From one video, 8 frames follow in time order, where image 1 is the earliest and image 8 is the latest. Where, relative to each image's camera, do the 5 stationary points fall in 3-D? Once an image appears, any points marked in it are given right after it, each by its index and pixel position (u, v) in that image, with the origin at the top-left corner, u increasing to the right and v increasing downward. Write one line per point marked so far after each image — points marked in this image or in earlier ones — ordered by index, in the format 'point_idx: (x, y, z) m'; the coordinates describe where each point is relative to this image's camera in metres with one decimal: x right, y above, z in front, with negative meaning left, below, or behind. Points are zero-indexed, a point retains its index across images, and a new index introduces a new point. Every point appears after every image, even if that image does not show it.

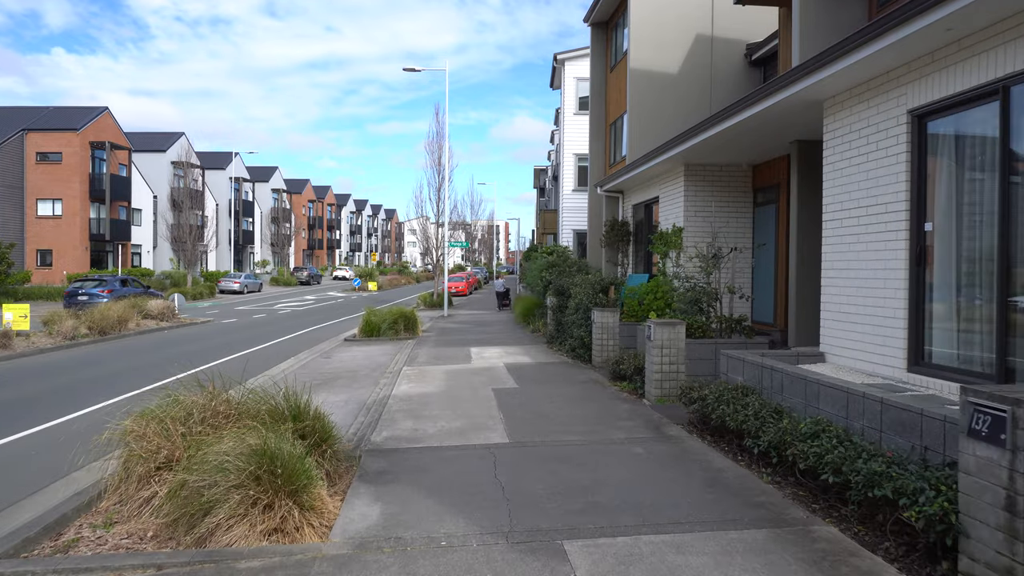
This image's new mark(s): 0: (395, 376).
0: (-2.1, -1.6, +12.5) m
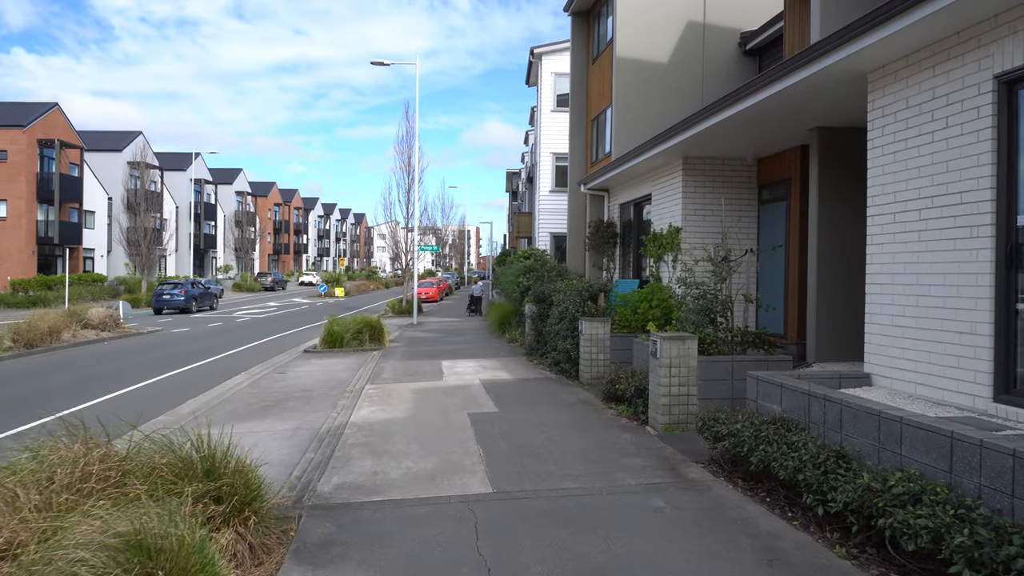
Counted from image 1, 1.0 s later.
0: (-2.4, -1.7, +10.9) m
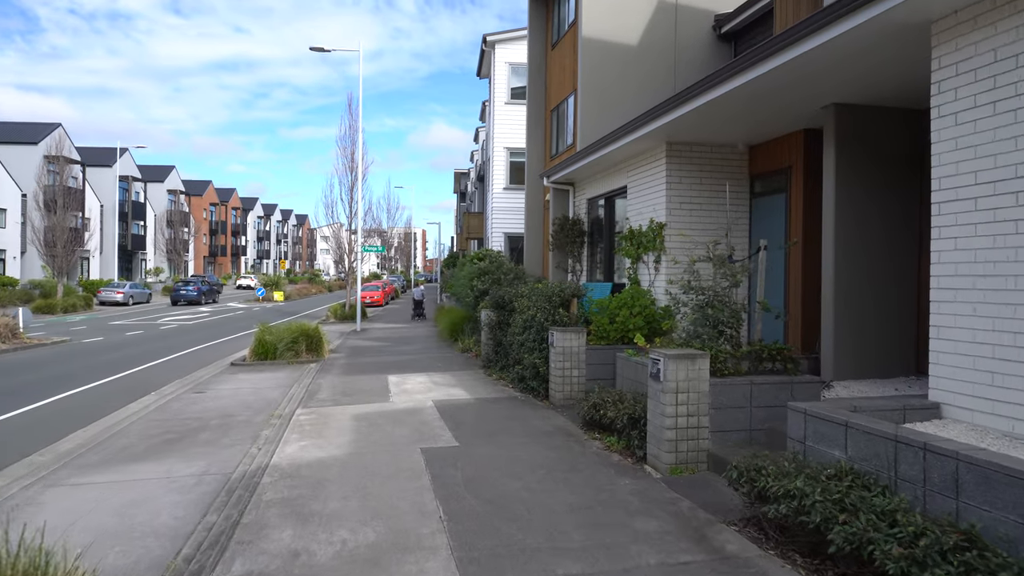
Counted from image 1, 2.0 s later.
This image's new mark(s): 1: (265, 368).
0: (-2.9, -1.8, +9.0) m
1: (-5.6, -1.8, +16.0) m
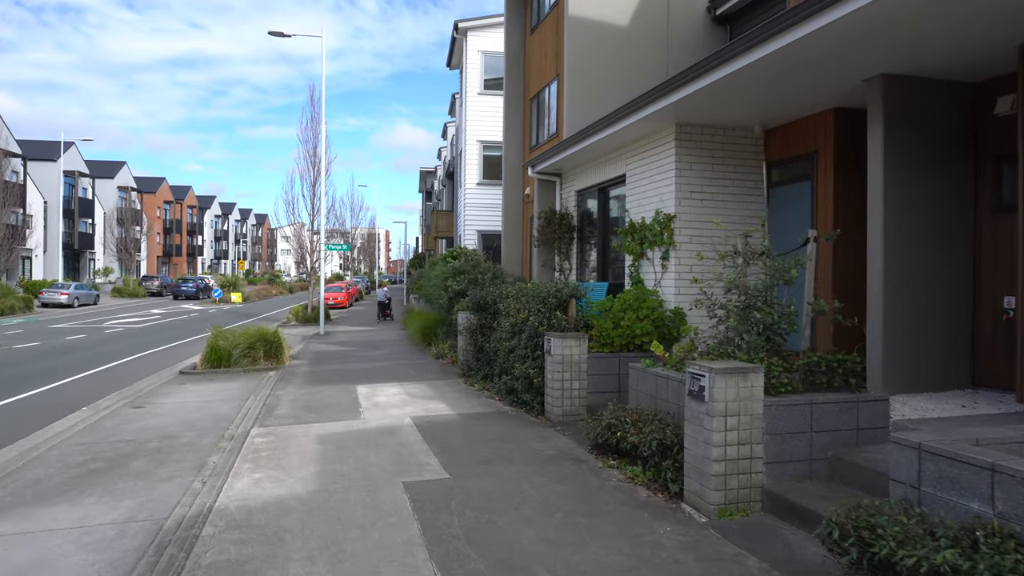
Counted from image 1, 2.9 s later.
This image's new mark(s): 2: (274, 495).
0: (-3.0, -1.8, +7.6) m
1: (-6.1, -1.8, +14.4) m
2: (-2.0, -1.7, +5.8) m
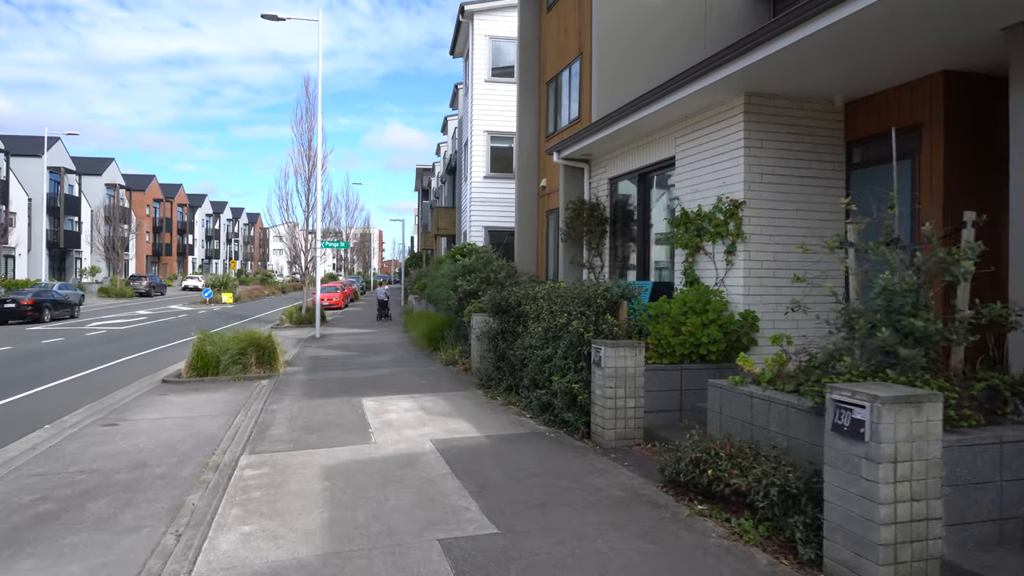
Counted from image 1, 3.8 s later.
0: (-2.6, -1.8, +6.1) m
1: (-5.7, -1.8, +12.9) m
2: (-1.5, -1.7, +4.4) m
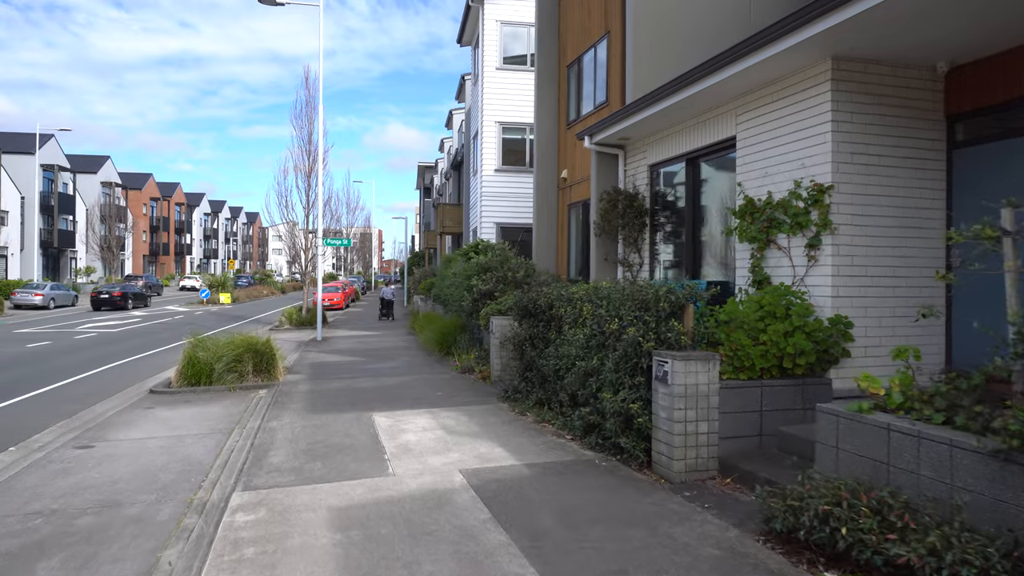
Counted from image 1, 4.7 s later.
0: (-2.2, -1.8, +4.9) m
1: (-5.3, -1.8, +11.7) m
2: (-1.1, -1.7, +3.2) m
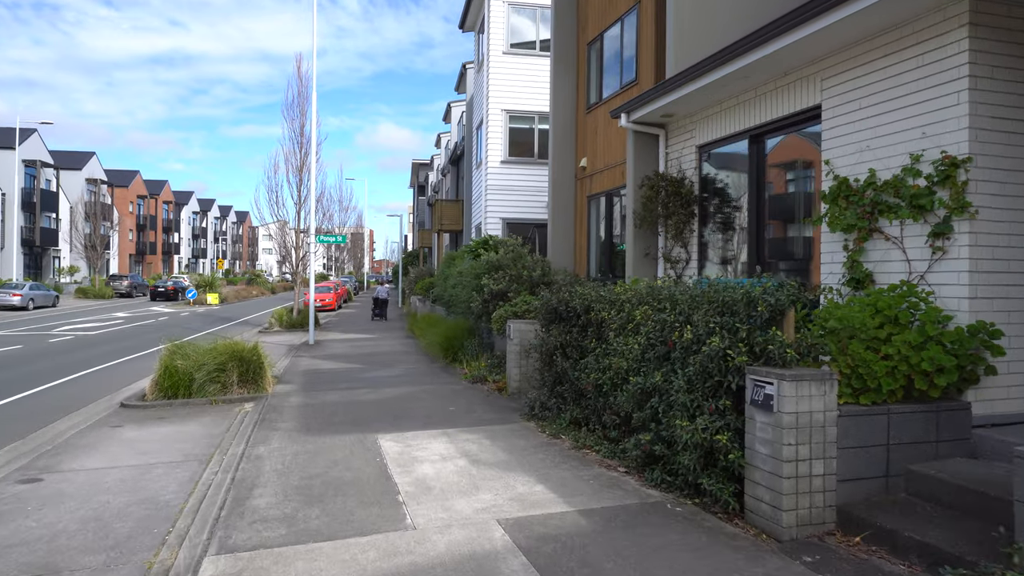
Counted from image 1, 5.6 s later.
0: (-1.8, -1.8, +3.5) m
1: (-5.0, -1.8, +10.2) m
2: (-0.7, -1.7, +1.8) m
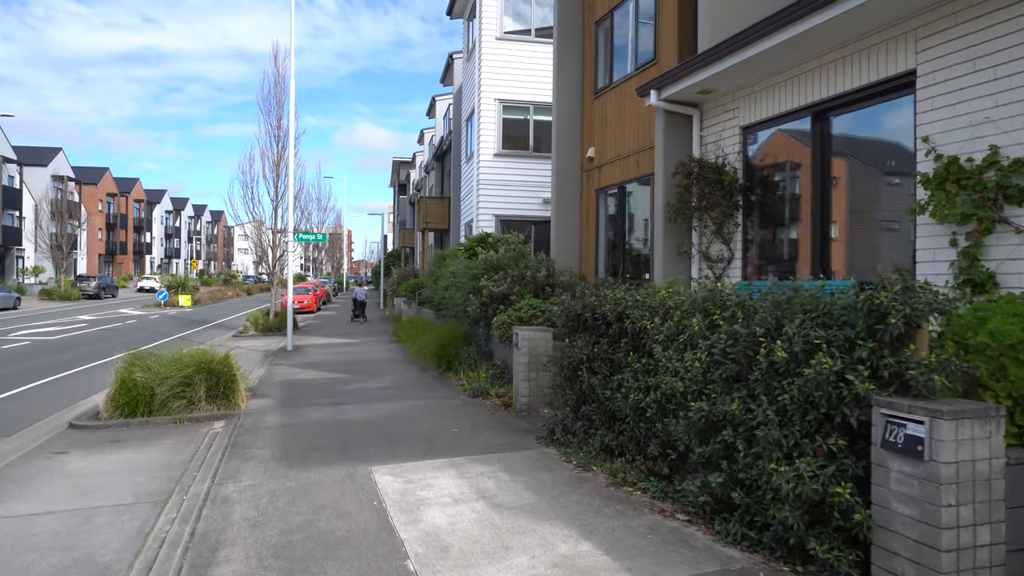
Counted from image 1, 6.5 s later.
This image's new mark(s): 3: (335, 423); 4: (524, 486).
0: (-1.4, -1.8, +2.2) m
1: (-4.8, -1.8, +8.8) m
2: (-0.3, -1.7, +0.5) m
3: (-2.3, -1.7, +8.9) m
4: (+0.1, -1.6, +5.9) m
